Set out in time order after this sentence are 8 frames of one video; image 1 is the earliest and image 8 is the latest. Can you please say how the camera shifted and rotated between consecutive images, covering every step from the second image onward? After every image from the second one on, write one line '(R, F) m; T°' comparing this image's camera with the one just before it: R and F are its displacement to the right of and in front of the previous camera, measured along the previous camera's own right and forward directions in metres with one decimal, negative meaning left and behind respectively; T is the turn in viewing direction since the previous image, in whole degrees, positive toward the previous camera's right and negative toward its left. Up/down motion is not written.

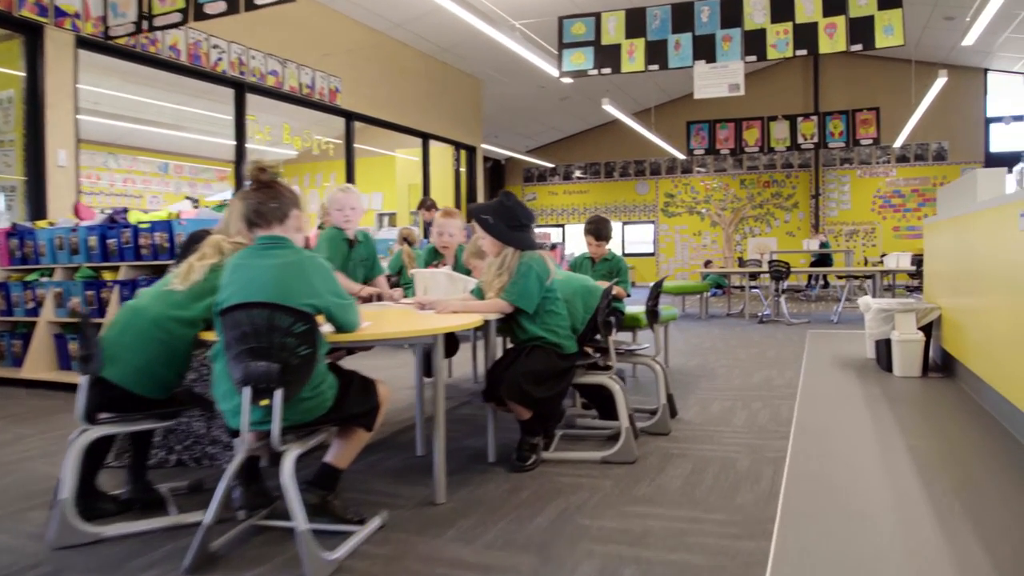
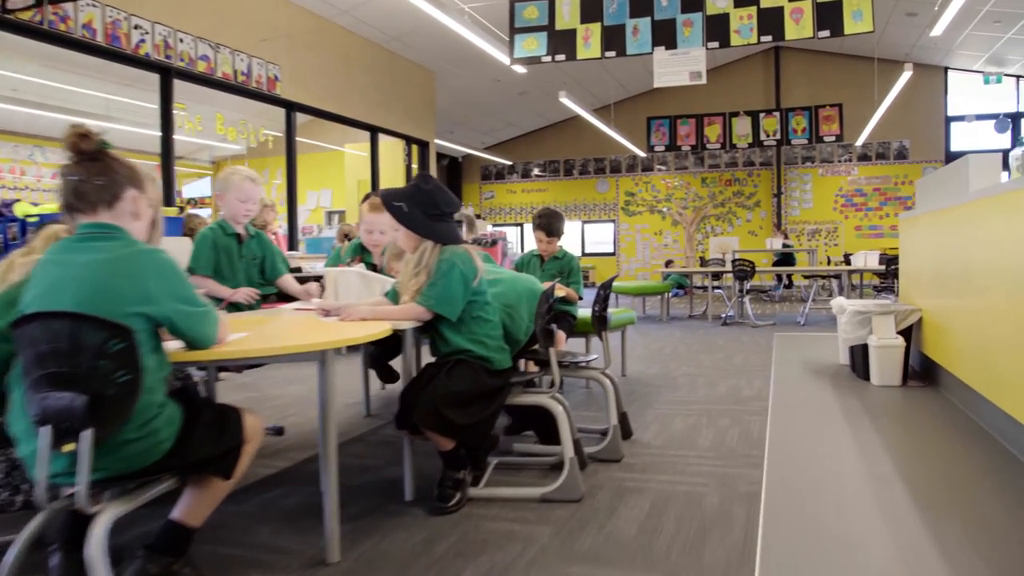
(+0.1, +0.4) m; +2°
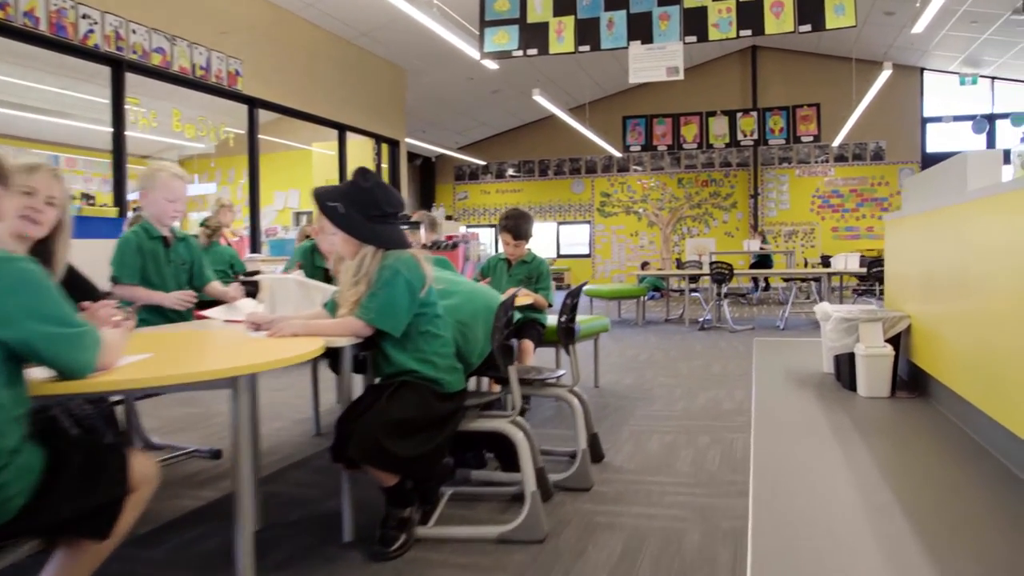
(0.0, +0.3) m; +1°
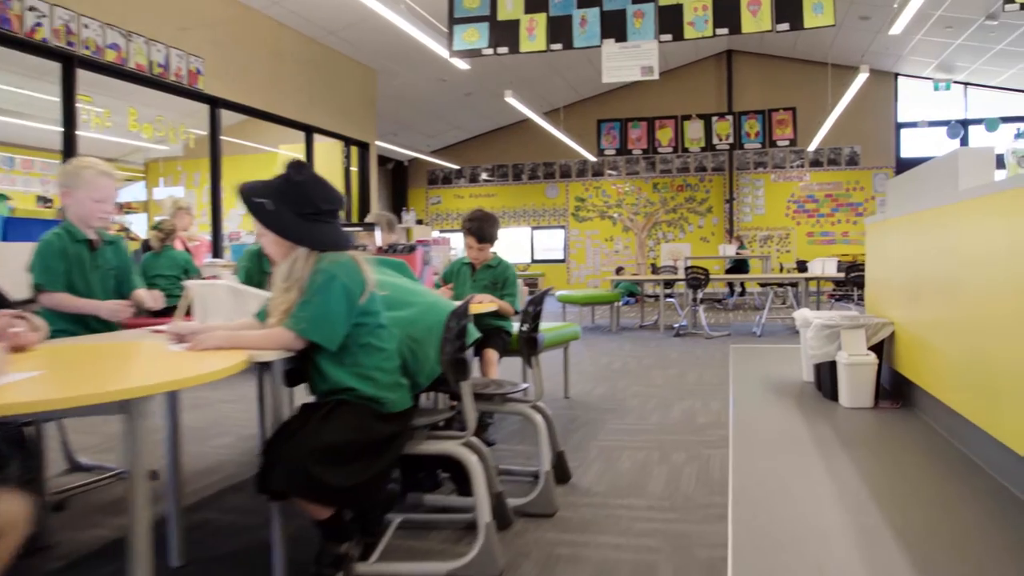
(0.0, +0.2) m; +1°
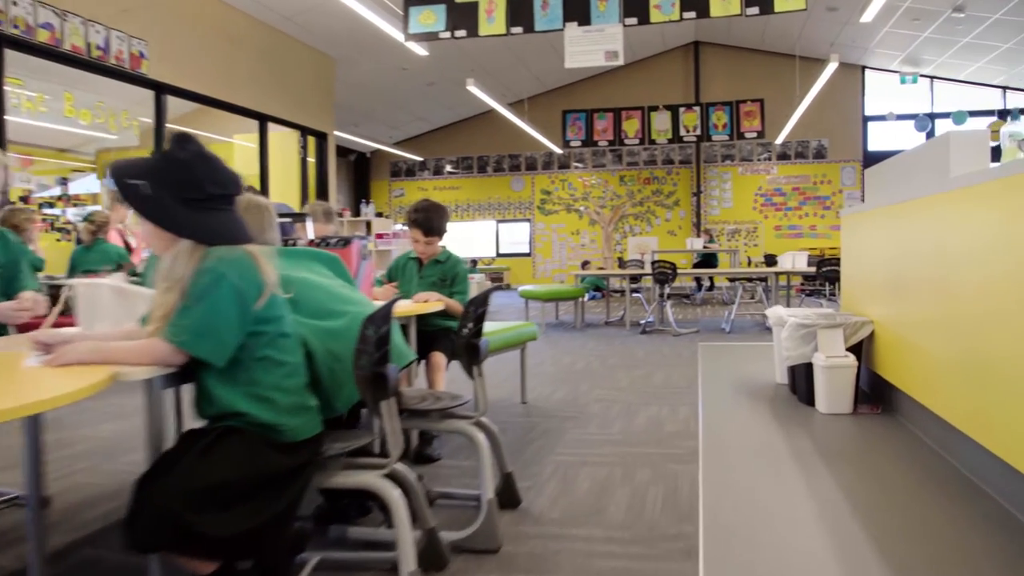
(+0.1, +0.3) m; +2°
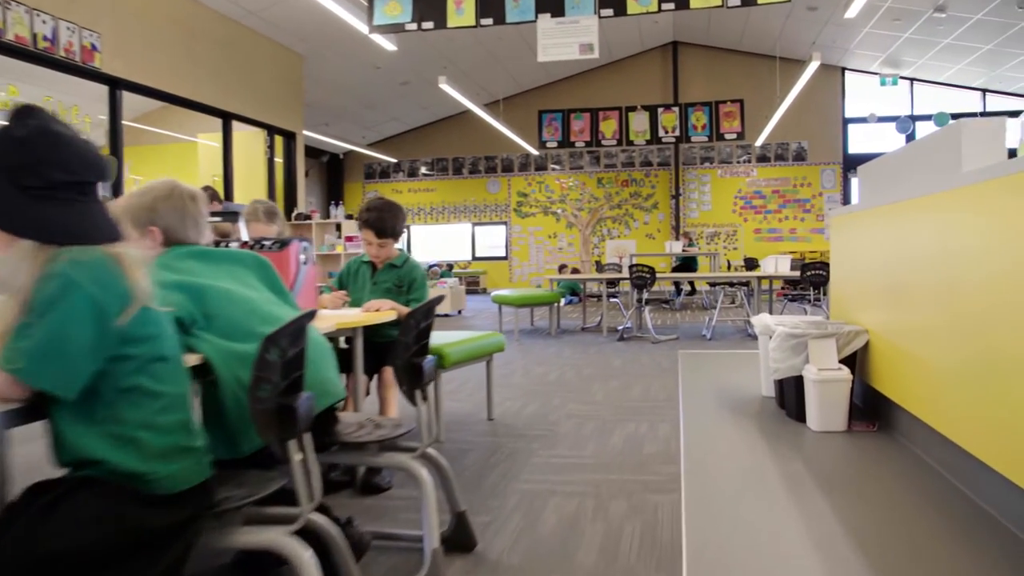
(0.0, +0.3) m; +1°
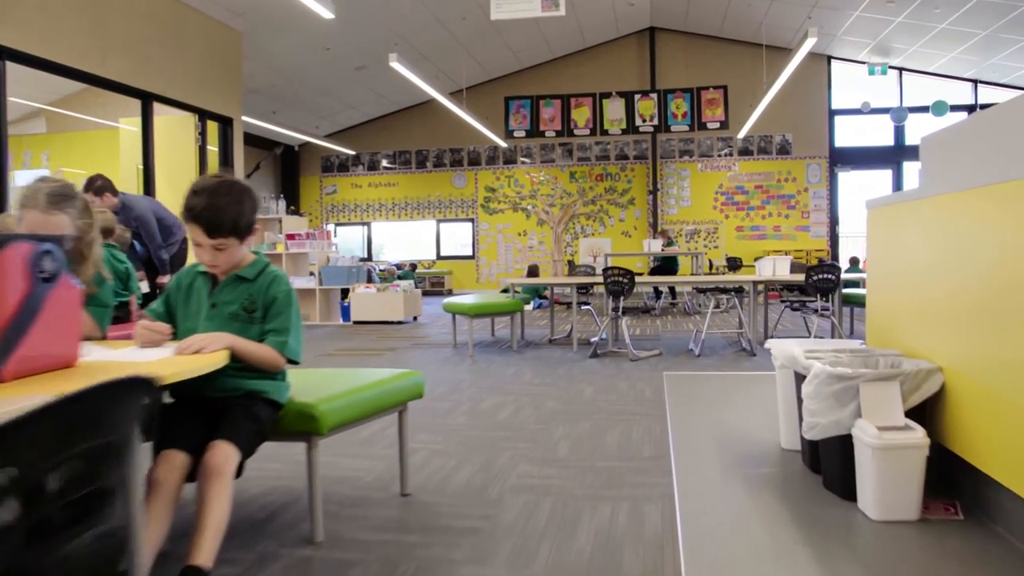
(+0.1, +0.9) m; +2°
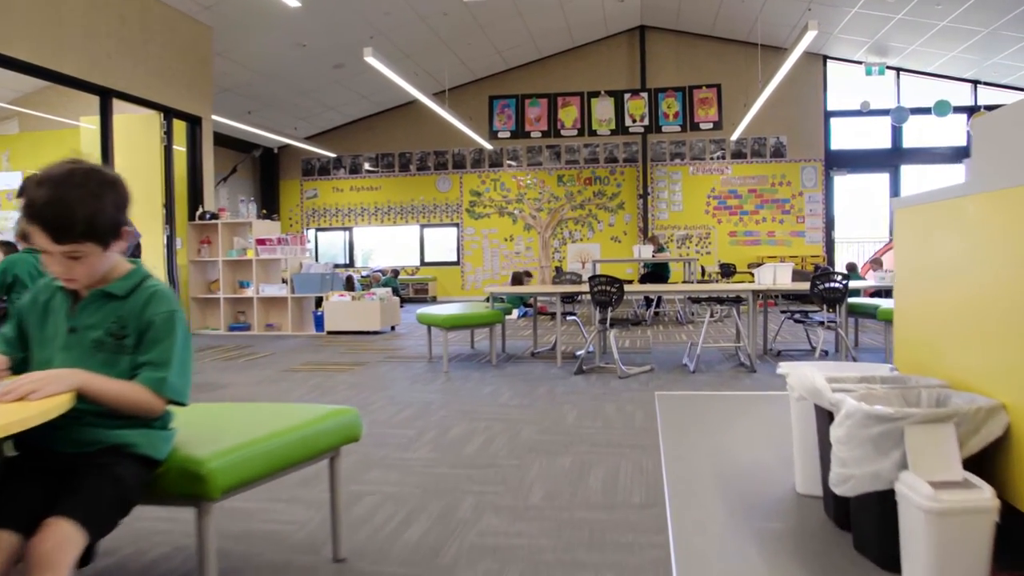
(+0.1, +0.4) m; +1°
